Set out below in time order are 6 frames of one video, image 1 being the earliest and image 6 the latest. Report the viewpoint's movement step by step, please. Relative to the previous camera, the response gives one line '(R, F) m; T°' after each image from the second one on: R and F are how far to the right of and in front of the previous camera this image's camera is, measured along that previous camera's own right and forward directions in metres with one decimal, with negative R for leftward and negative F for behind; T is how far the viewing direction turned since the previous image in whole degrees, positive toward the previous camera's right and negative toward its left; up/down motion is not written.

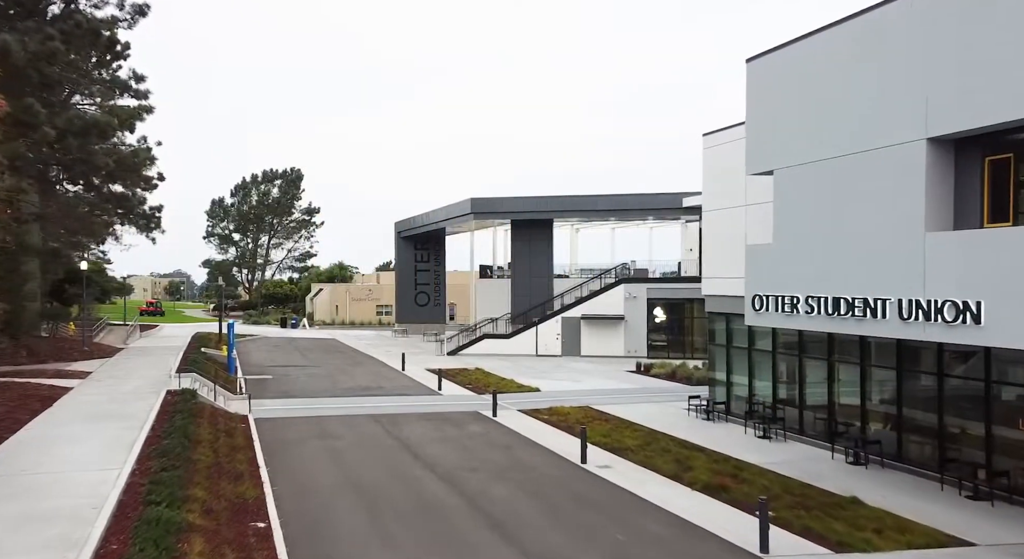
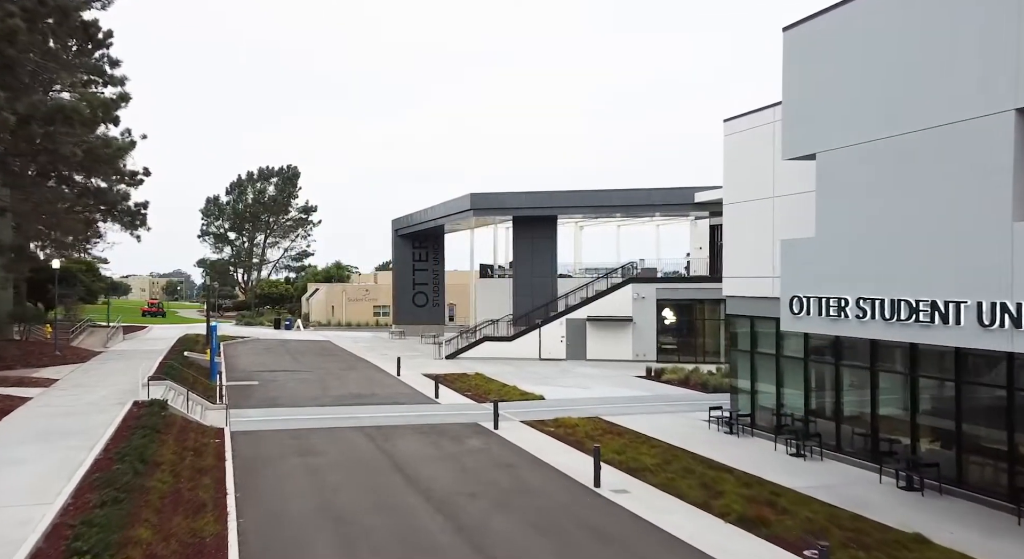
(-0.1, +2.1) m; 0°
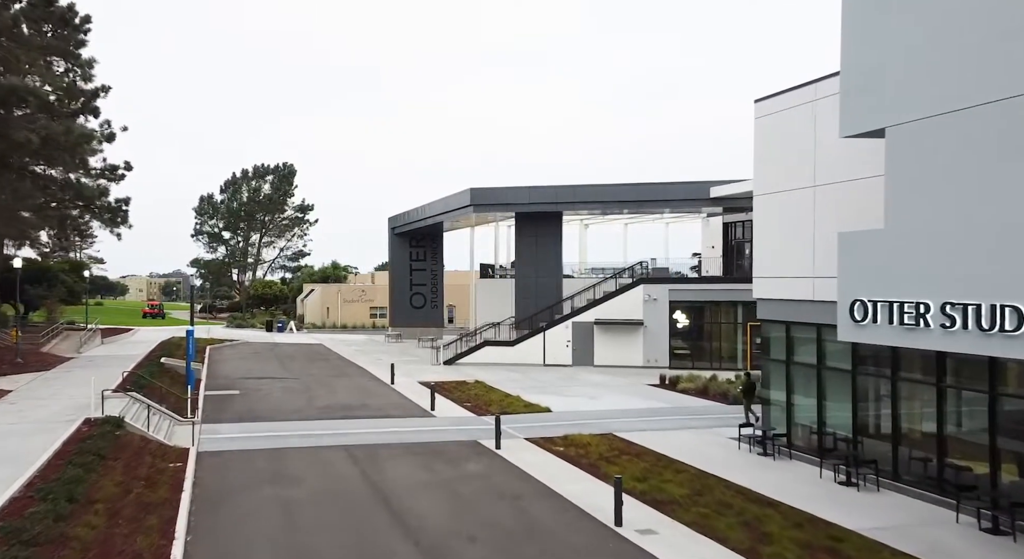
(-0.1, +2.4) m; 0°
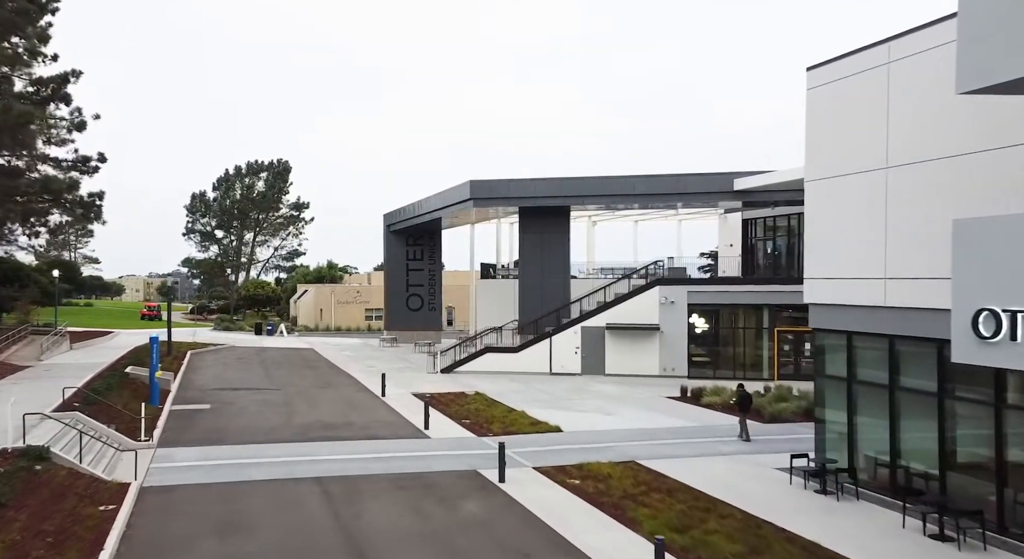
(-0.1, +3.1) m; 0°
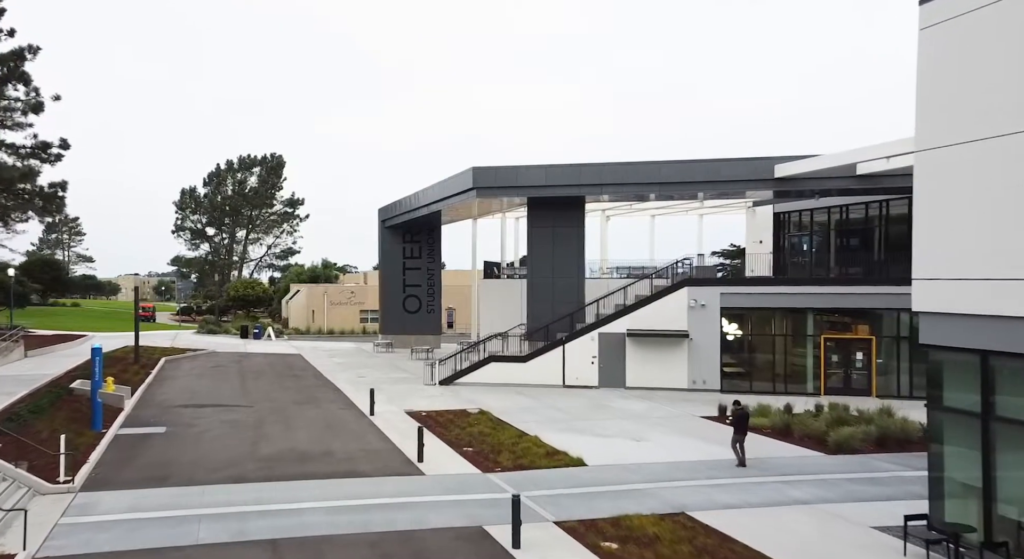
(-0.3, +4.0) m; 0°
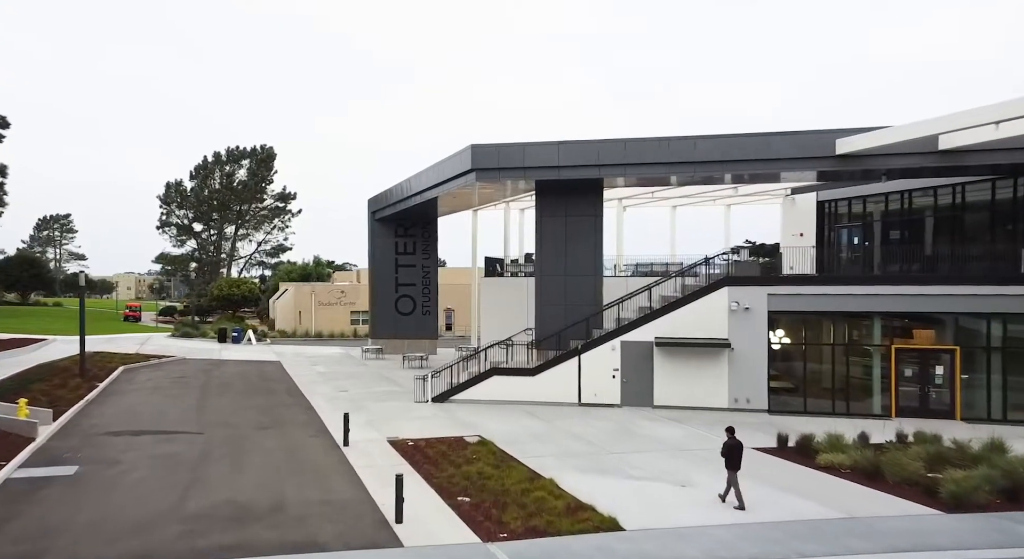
(-0.1, +4.7) m; 0°
